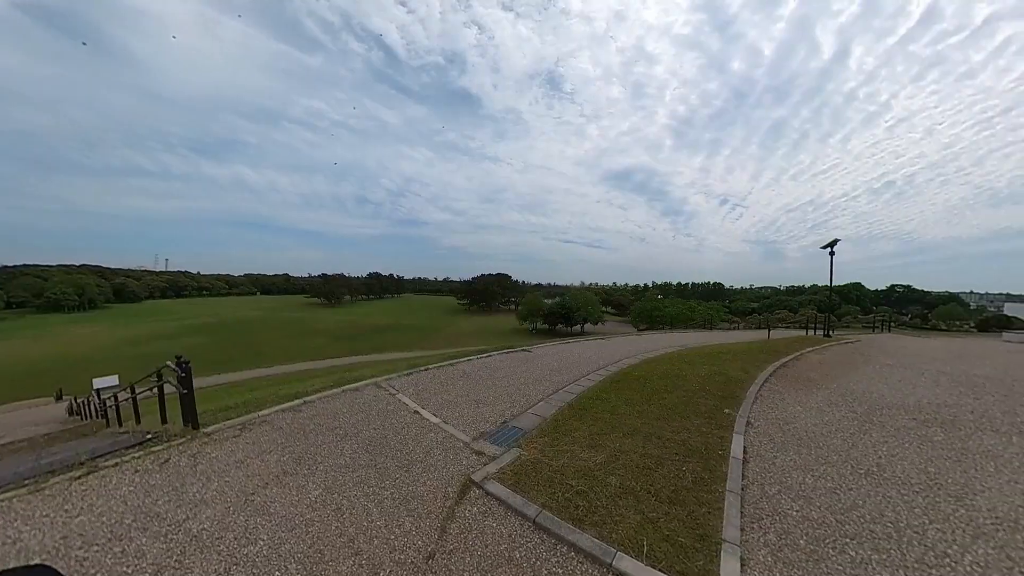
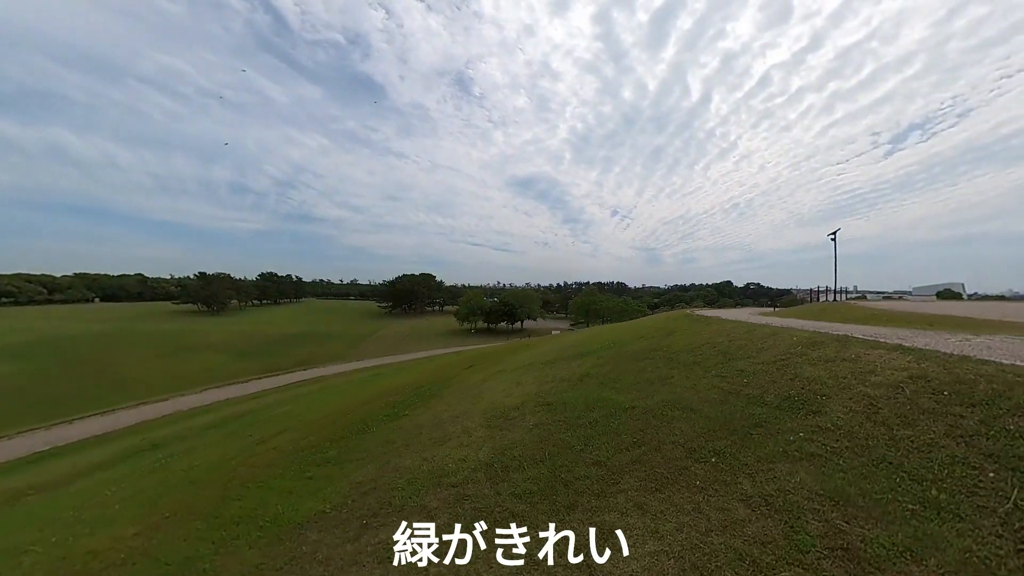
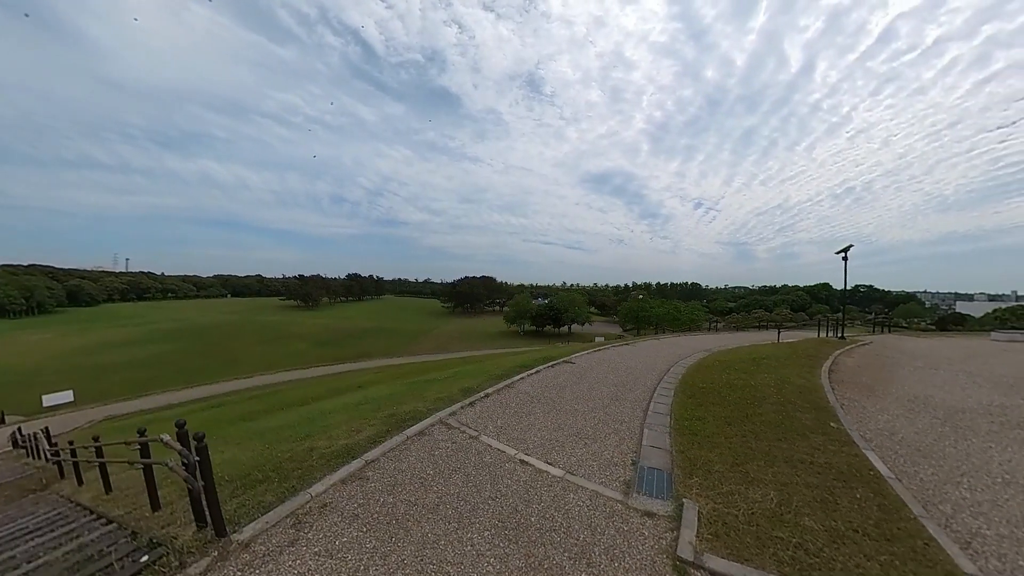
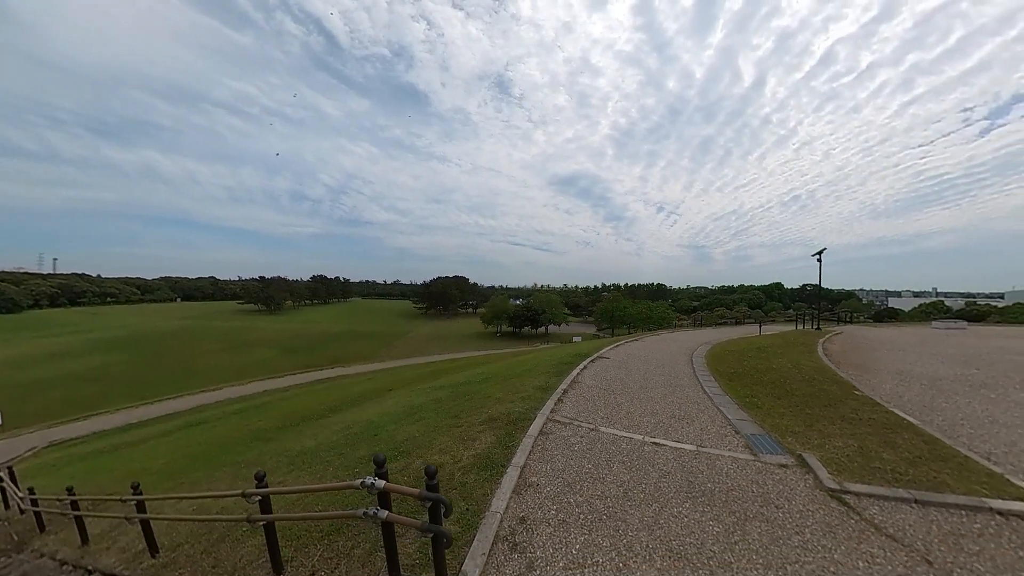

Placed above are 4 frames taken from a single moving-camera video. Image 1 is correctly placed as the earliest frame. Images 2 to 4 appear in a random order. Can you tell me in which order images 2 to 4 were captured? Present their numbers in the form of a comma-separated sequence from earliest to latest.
3, 4, 2
